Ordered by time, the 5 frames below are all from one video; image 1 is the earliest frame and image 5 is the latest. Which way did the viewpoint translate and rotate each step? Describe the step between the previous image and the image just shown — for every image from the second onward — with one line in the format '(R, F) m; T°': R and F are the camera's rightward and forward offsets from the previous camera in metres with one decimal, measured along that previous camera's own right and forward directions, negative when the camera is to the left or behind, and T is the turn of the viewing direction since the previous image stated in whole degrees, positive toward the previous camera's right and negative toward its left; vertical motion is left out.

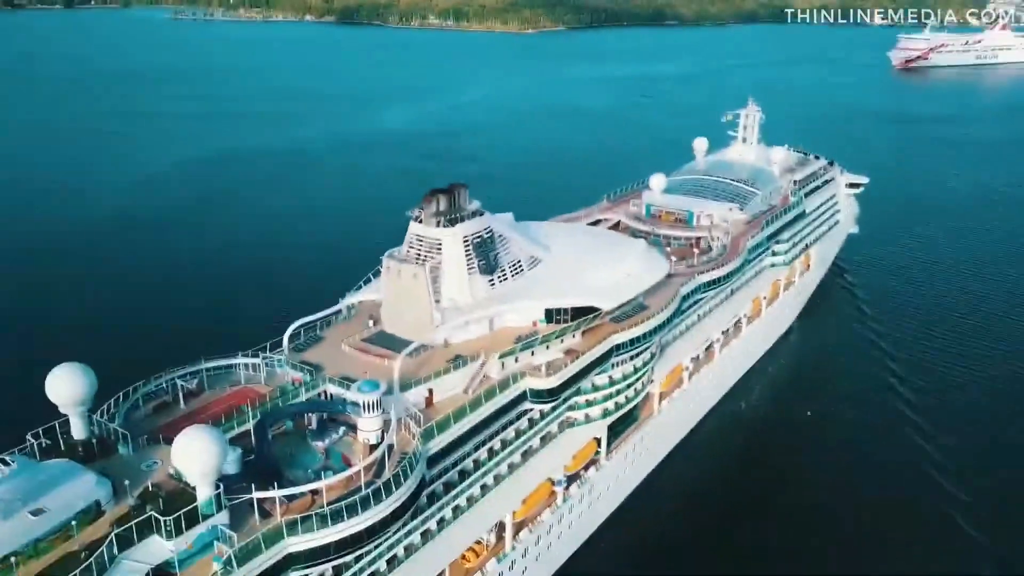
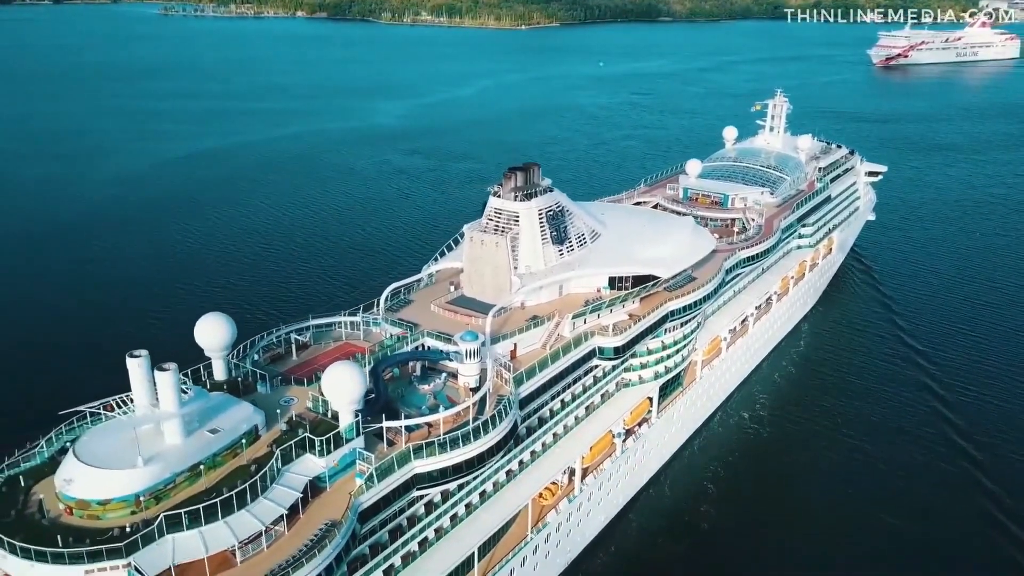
(-2.9, -3.1) m; 0°
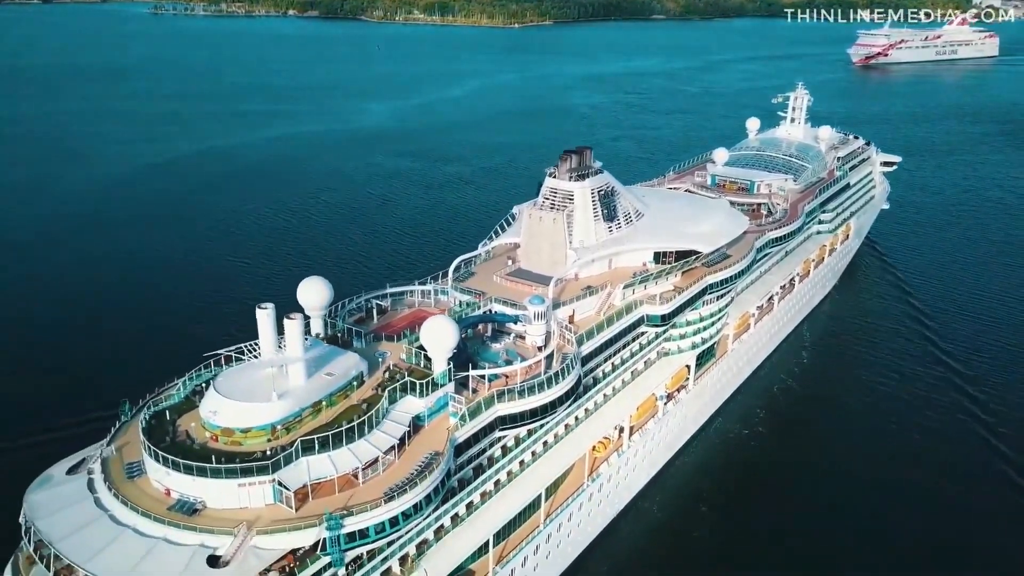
(-2.3, -3.0) m; 0°
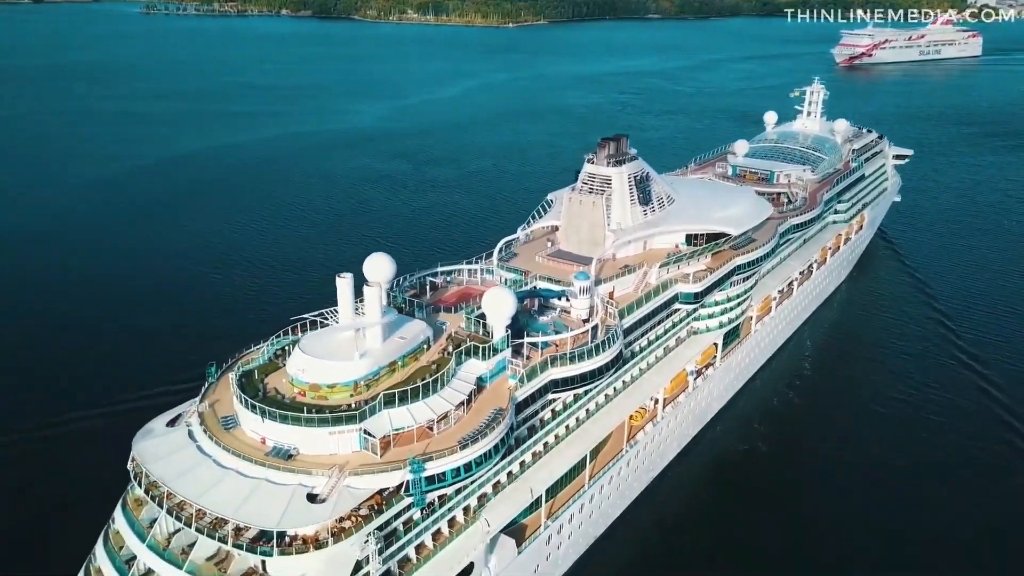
(-1.8, -2.2) m; 0°
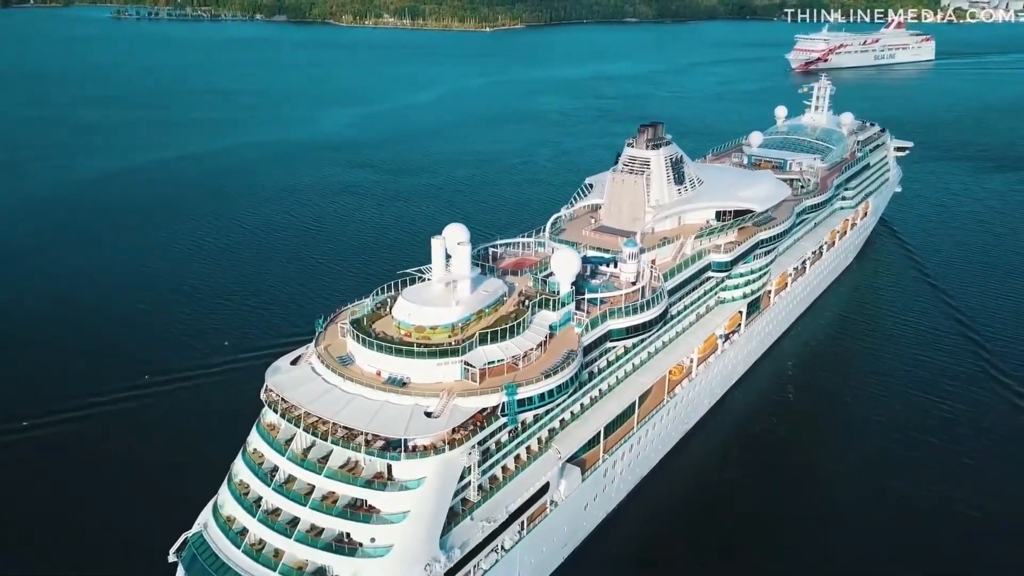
(-2.9, -4.4) m; 0°
